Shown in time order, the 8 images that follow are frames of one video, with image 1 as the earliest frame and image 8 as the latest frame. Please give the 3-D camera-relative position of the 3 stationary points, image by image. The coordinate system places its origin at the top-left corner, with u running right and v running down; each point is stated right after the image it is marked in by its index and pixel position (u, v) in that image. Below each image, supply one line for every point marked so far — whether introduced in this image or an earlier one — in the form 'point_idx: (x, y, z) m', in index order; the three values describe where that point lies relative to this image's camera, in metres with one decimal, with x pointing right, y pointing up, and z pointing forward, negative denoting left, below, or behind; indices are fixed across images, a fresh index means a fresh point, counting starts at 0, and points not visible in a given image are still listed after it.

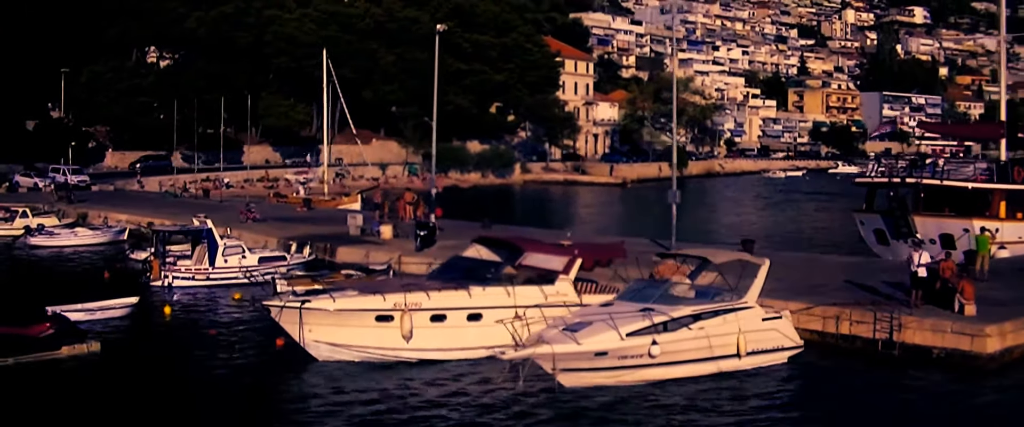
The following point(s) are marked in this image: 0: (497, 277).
0: (-0.1, -1.0, +19.1) m
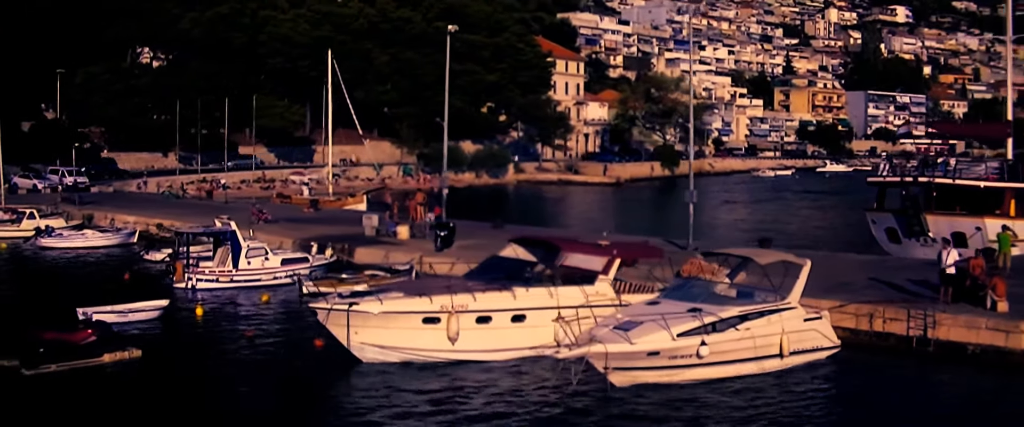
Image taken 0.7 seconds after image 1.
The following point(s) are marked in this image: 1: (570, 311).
0: (+0.6, -1.0, +19.2) m
1: (+1.0, -1.5, +18.5) m
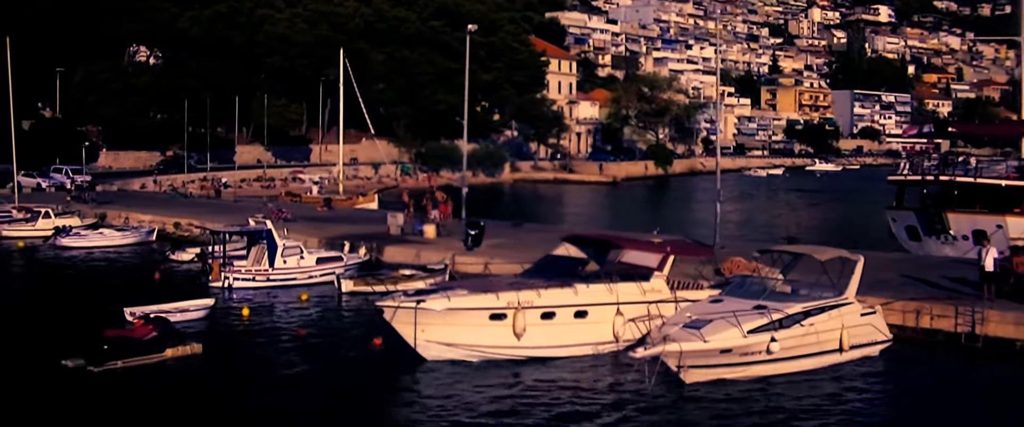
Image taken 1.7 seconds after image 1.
0: (+1.4, -1.0, +19.3) m
1: (+1.9, -1.5, +18.7) m
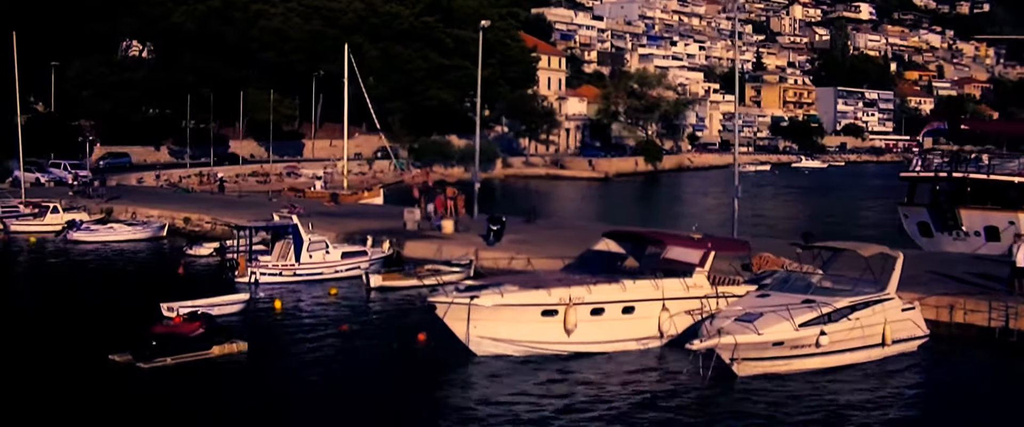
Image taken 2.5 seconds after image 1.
0: (+2.1, -0.9, +19.5) m
1: (+2.6, -1.4, +18.8) m
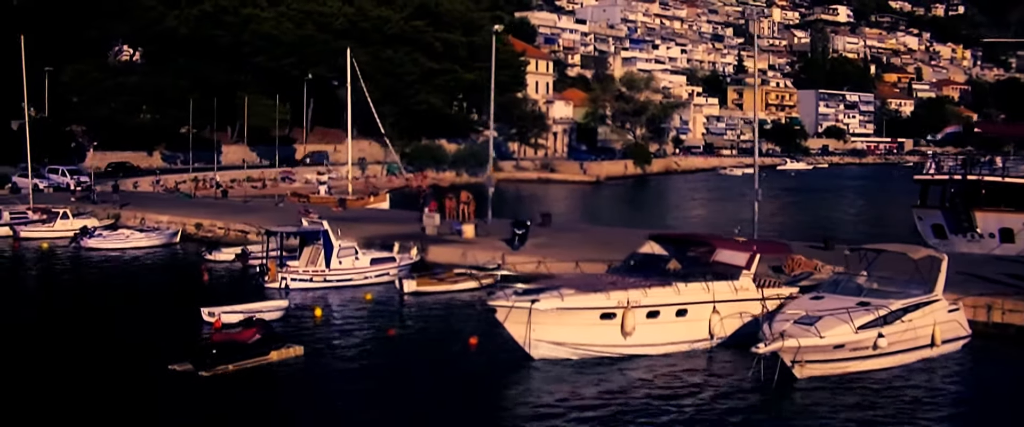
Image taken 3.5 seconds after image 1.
0: (+2.9, -1.0, +19.6) m
1: (+3.4, -1.5, +19.0) m
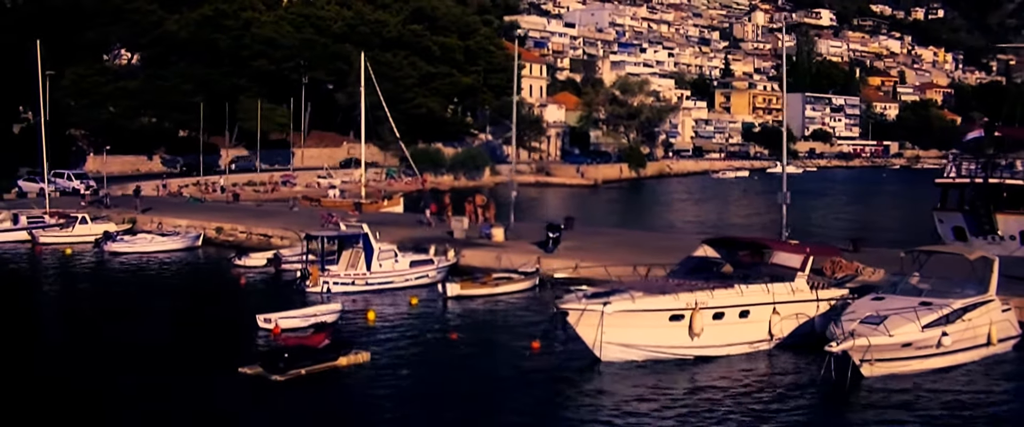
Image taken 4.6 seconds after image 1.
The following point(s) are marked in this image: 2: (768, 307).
0: (+3.9, -1.1, +19.9) m
1: (+4.4, -1.5, +19.3) m
2: (+4.2, -1.6, +19.2) m
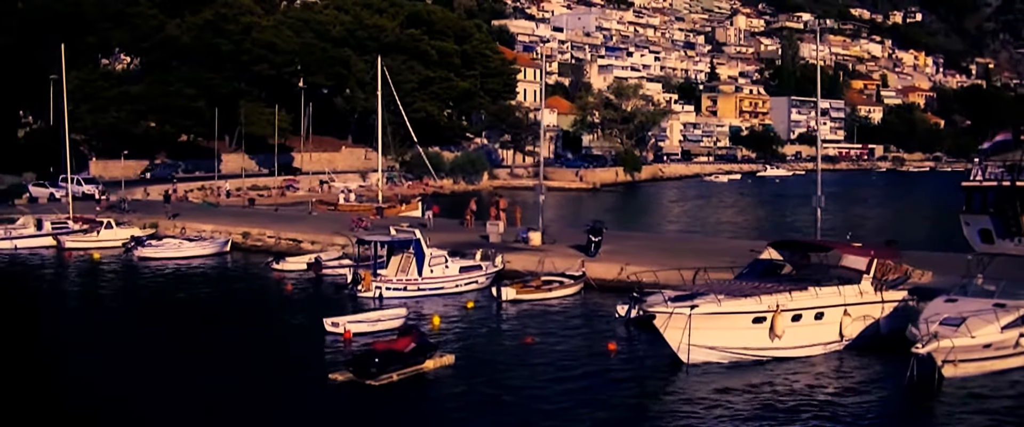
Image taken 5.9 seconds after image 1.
0: (+5.1, -1.1, +20.2) m
1: (+5.6, -1.6, +19.6) m
2: (+5.4, -1.6, +19.5) m
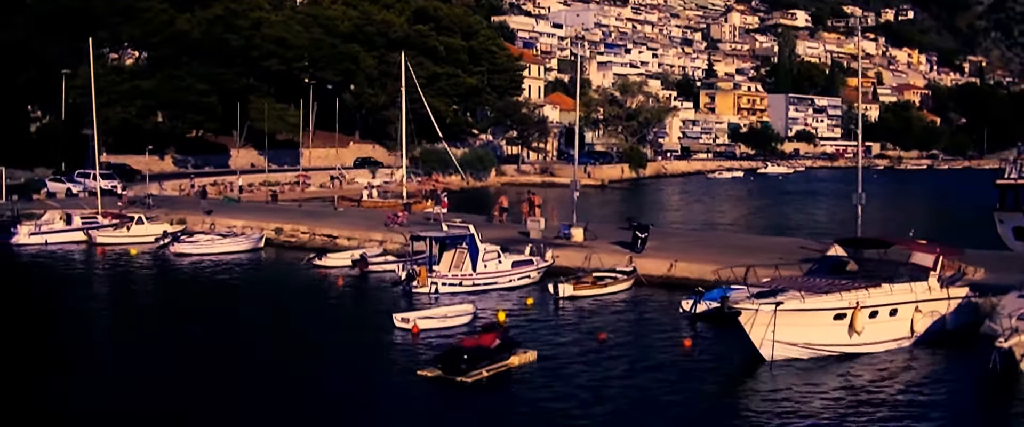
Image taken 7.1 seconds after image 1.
0: (+6.4, -1.1, +20.4) m
1: (+6.9, -1.5, +19.8) m
2: (+6.6, -1.6, +19.7) m
